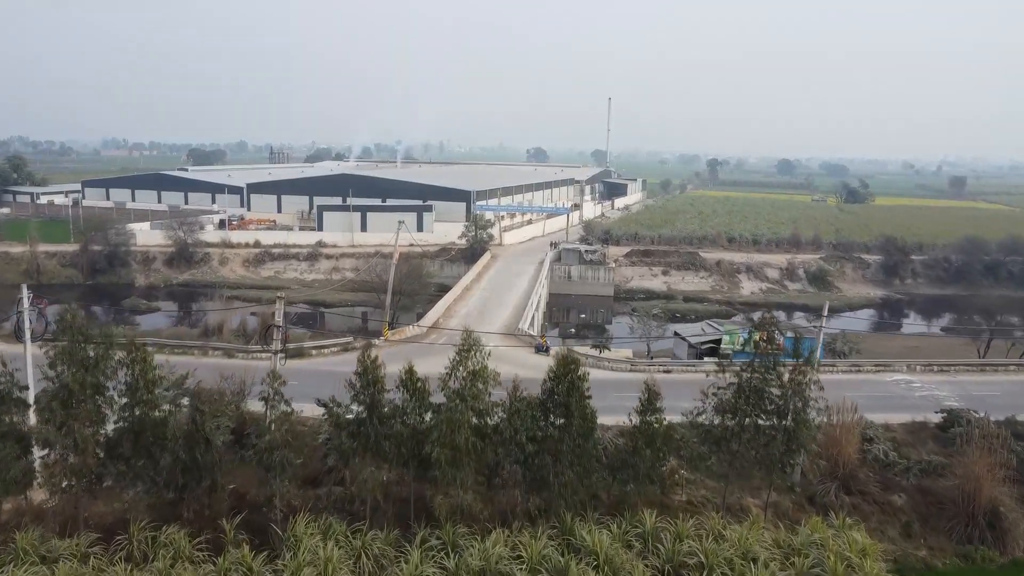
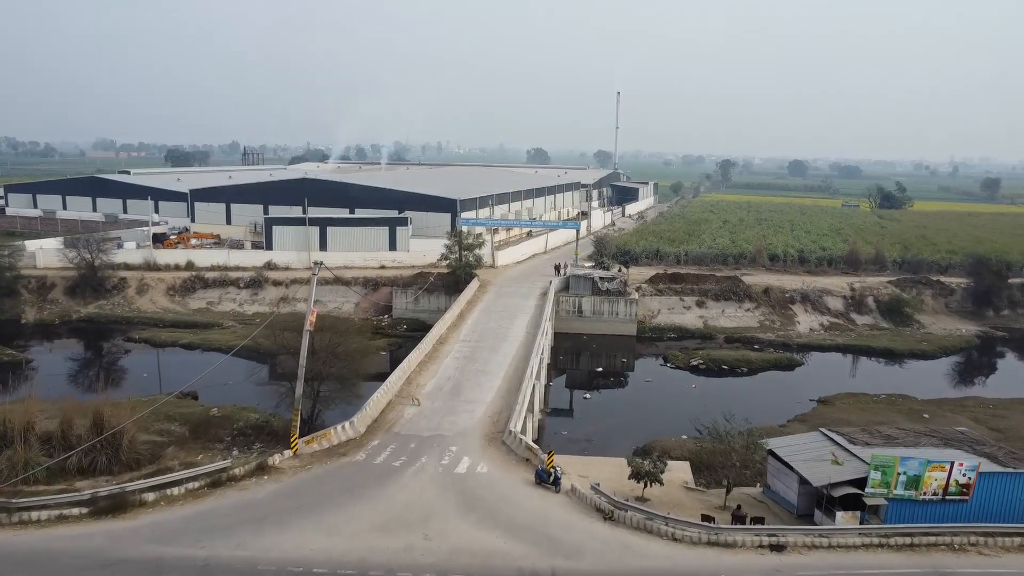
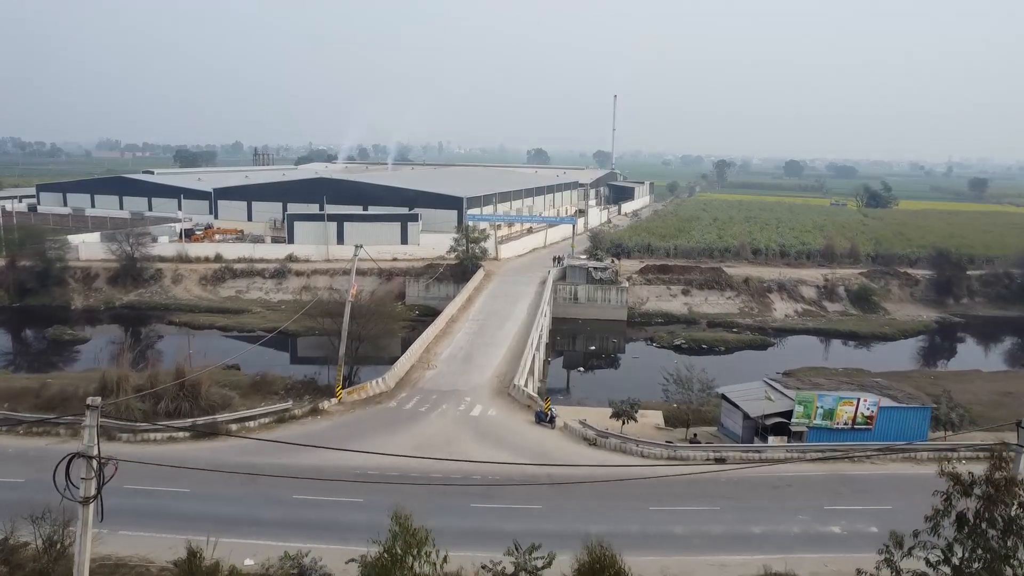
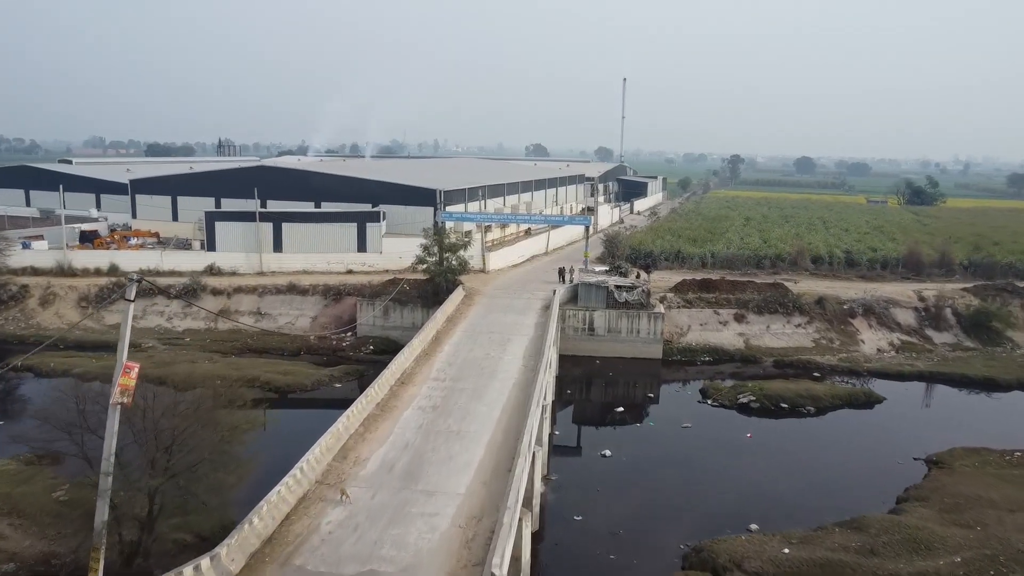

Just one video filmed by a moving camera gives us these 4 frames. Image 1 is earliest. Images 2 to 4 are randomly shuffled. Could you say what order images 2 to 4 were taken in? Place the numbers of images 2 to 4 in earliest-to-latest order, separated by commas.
3, 2, 4
